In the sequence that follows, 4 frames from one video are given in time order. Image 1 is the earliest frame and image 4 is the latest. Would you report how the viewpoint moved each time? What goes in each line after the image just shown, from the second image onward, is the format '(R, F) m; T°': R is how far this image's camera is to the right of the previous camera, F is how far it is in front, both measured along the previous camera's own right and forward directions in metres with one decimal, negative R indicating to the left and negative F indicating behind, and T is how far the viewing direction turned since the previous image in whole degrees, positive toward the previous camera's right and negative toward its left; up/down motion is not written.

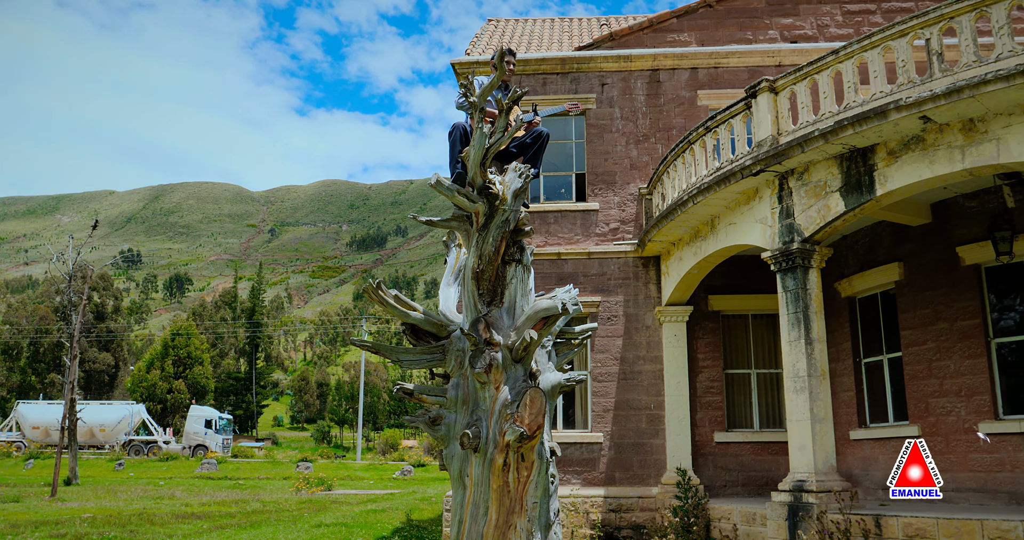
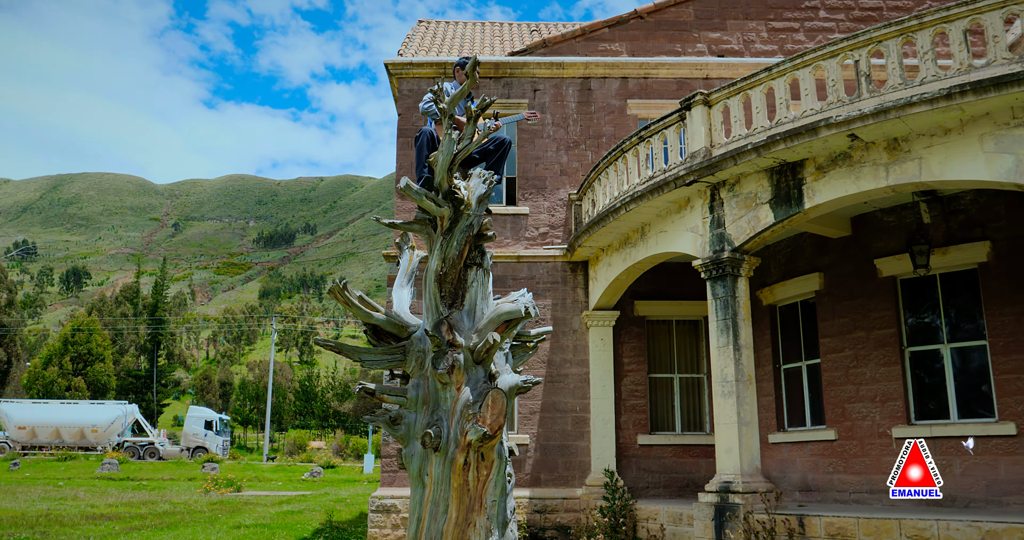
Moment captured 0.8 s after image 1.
(-0.3, 0.0) m; +6°
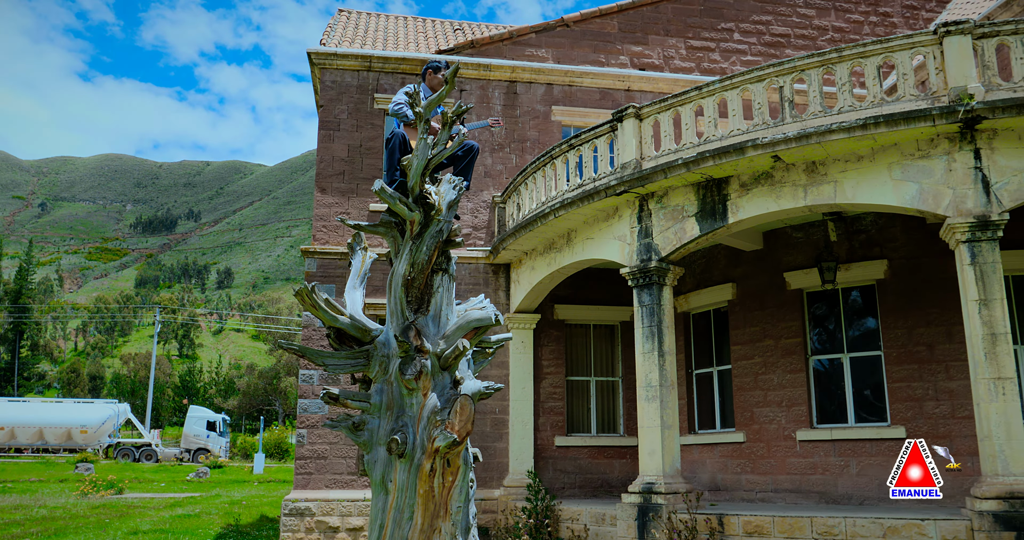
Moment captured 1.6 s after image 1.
(-0.4, -0.1) m; +7°
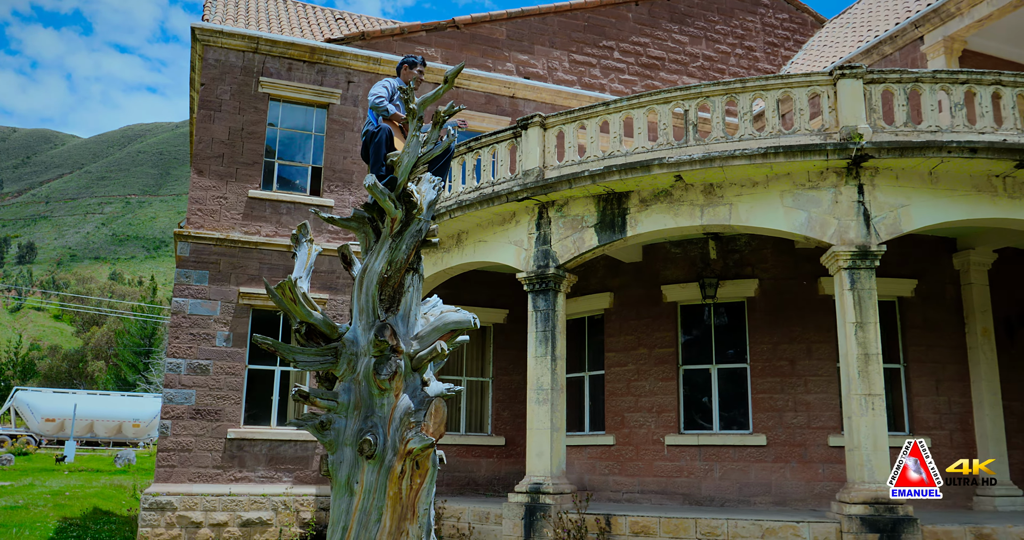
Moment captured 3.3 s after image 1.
(-0.9, 0.0) m; +12°
